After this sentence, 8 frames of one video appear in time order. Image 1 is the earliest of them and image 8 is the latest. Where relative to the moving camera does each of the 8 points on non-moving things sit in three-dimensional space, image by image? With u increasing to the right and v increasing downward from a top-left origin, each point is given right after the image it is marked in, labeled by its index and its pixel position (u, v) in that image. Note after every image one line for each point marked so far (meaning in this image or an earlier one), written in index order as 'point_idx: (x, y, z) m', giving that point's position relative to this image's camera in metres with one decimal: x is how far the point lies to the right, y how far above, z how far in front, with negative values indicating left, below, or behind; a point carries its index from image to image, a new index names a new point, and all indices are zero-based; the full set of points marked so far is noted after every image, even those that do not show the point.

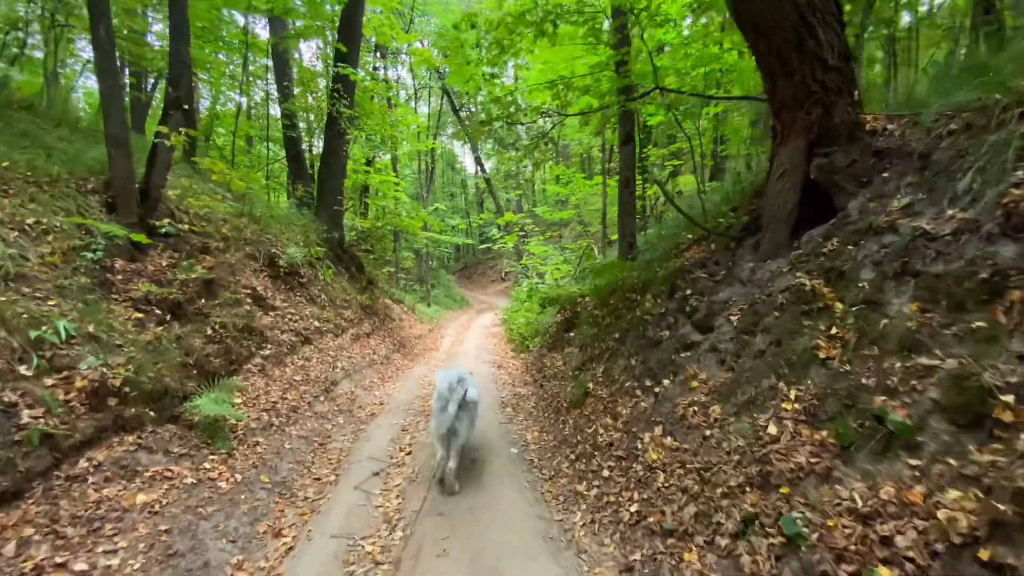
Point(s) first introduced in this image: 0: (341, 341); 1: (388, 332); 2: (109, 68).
0: (-4.0, -1.2, +11.2) m
1: (-3.8, -1.4, +15.0) m
2: (-5.7, +3.1, +7.0) m
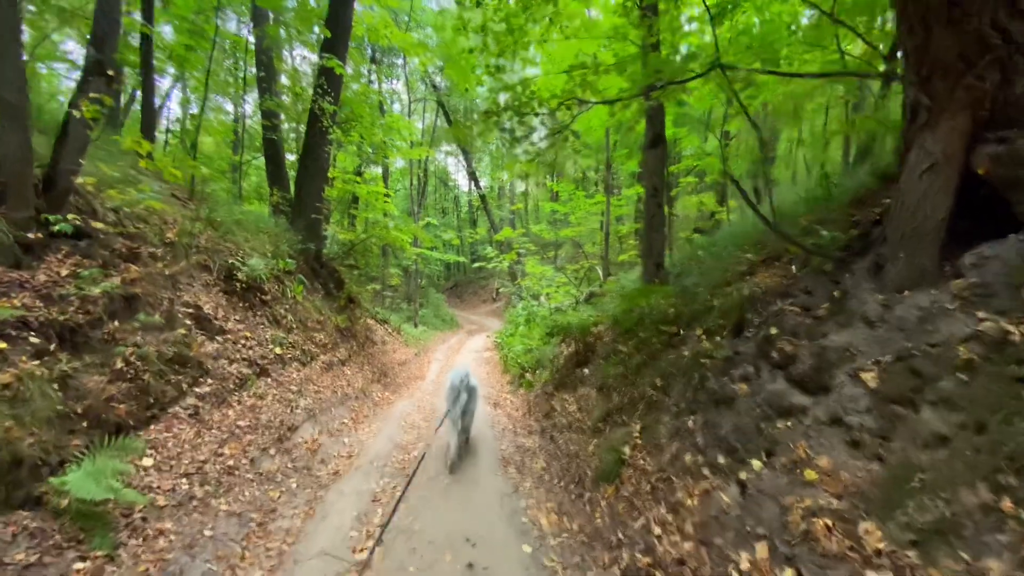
0: (-4.0, -1.6, +9.3) m
1: (-3.9, -1.9, +13.1) m
2: (-5.5, +3.0, +5.3) m
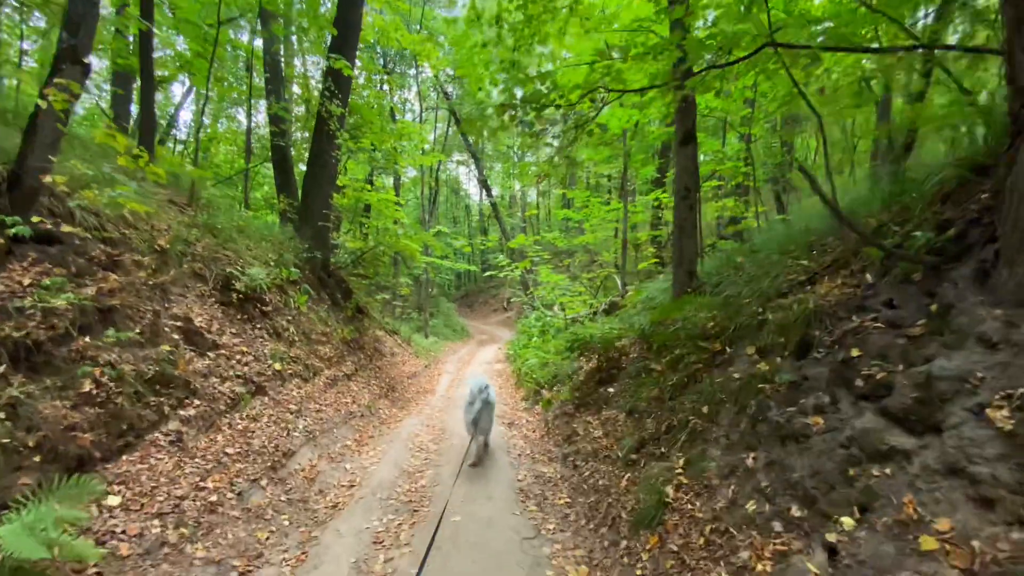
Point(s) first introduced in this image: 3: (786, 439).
0: (-3.7, -1.8, +8.7) m
1: (-3.5, -2.2, +12.4) m
2: (-5.3, +2.9, +4.7) m
3: (+2.2, -1.2, +3.8) m
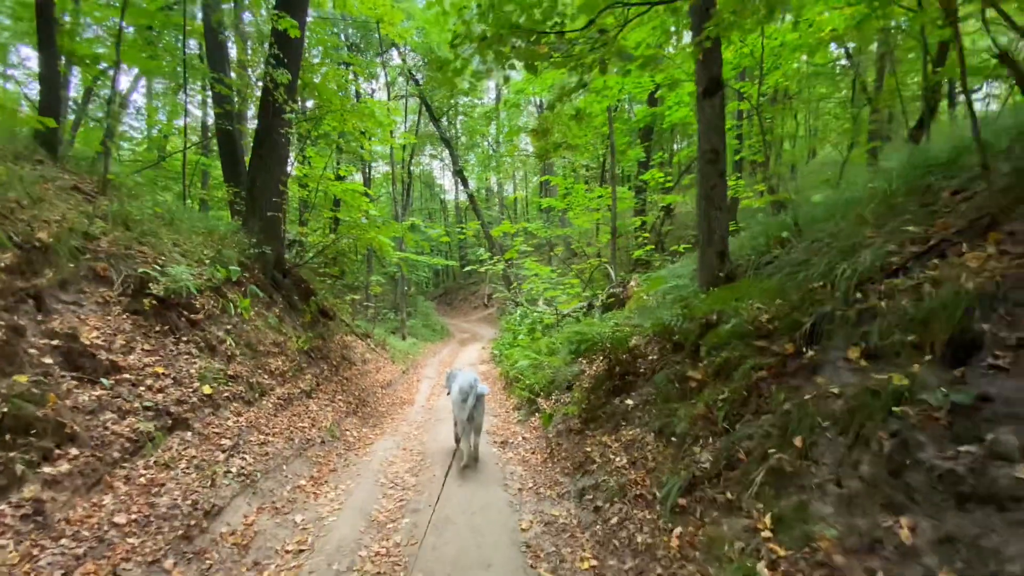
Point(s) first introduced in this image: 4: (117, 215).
0: (-3.7, -1.8, +7.0) m
1: (-3.8, -2.1, +10.7) m
2: (-5.4, +2.8, +2.9) m
3: (+2.2, -1.0, +2.4) m
4: (-6.3, +1.2, +7.7) m
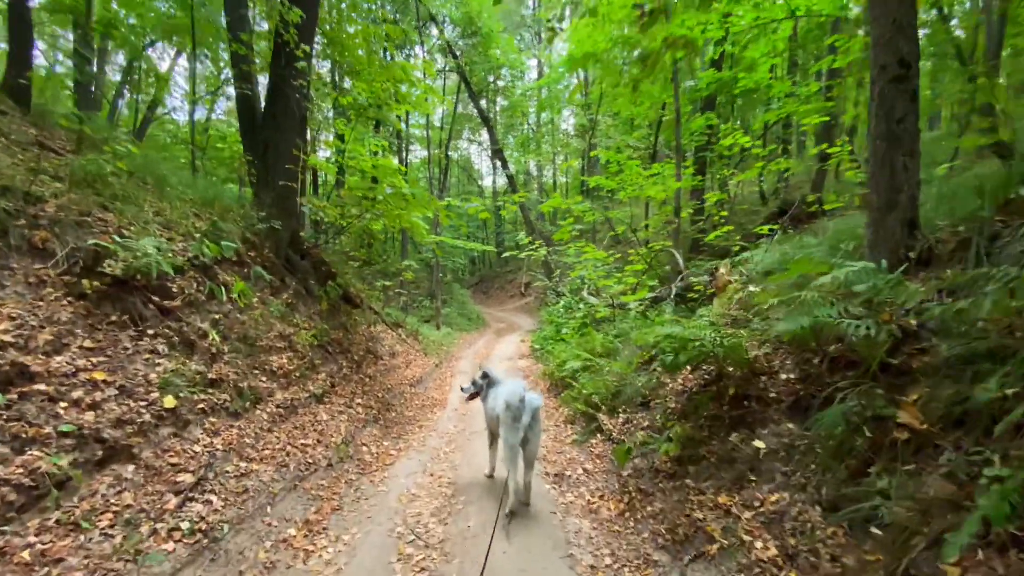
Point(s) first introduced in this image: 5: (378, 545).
0: (-3.1, -1.6, +5.3) m
1: (-2.8, -1.8, +9.1) m
2: (-4.9, +2.9, +1.3) m
3: (+2.6, -1.0, +0.3) m
4: (-5.5, +1.4, +6.2) m
5: (-1.3, -2.5, +4.7) m
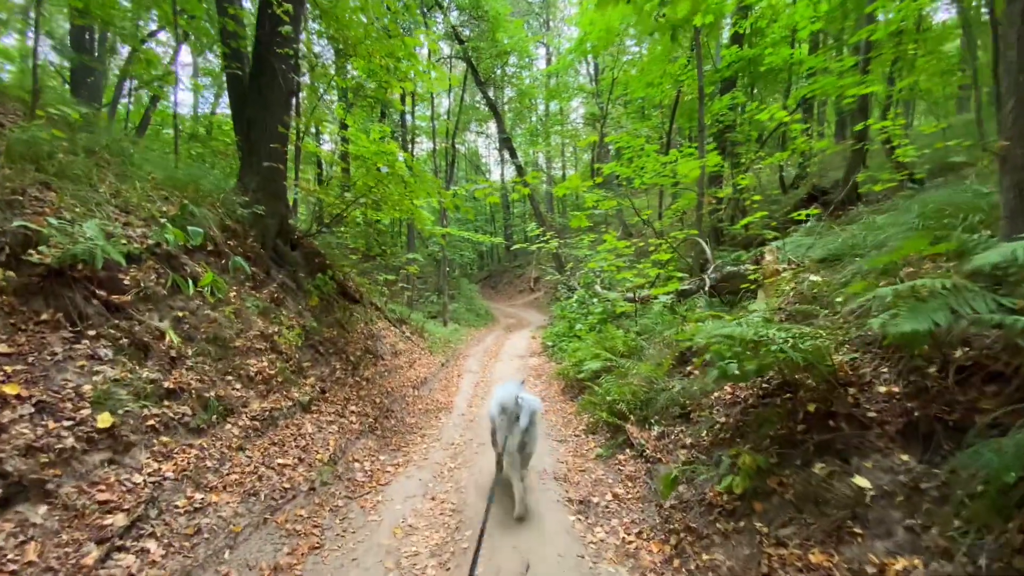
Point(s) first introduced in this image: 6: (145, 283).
0: (-2.9, -1.5, +4.4) m
1: (-2.6, -1.7, +8.2) m
2: (-4.9, +3.0, +0.4) m
3: (+2.6, -1.0, -0.7) m
4: (-5.3, +1.5, +5.3) m
5: (-1.1, -2.4, +3.7) m
6: (-3.9, +0.1, +5.2) m
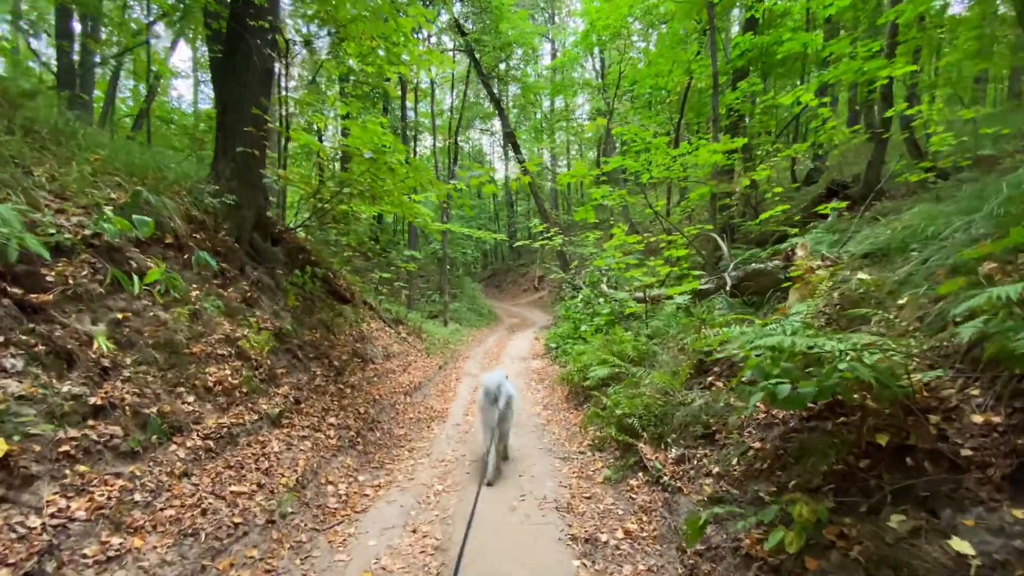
0: (-3.0, -1.5, +3.6) m
1: (-2.7, -1.7, +7.4) m
2: (-5.0, +3.0, -0.4) m
3: (+2.5, -1.0, -1.6) m
4: (-5.4, +1.5, +4.5) m
5: (-1.2, -2.4, +2.9) m
6: (-4.0, +0.1, +4.5) m
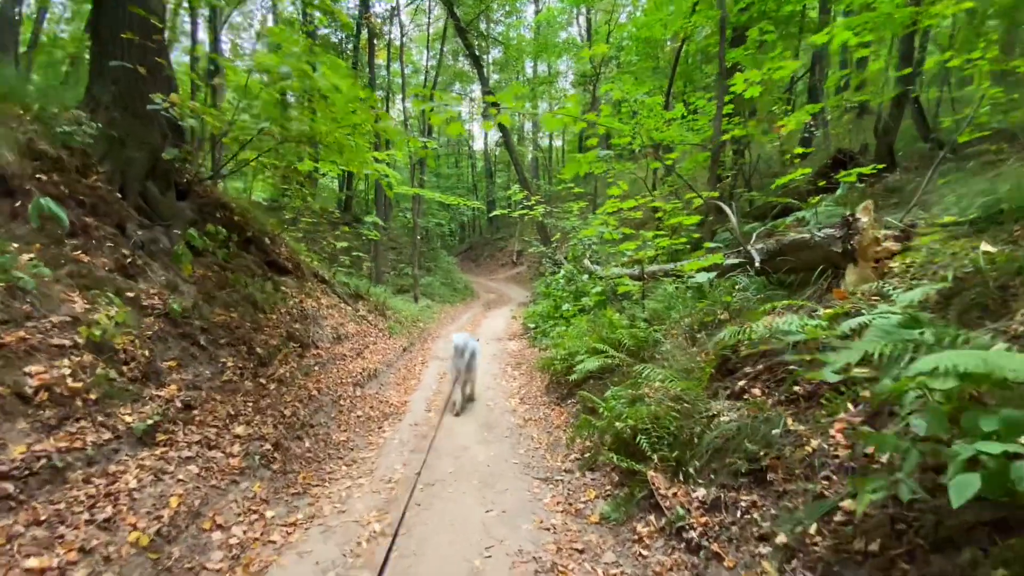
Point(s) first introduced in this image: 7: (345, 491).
0: (-3.2, -1.3, +2.0) m
1: (-3.0, -1.3, +5.8) m
2: (-4.9, +3.0, -2.4) m
3: (+2.6, -1.1, -3.0) m
4: (-5.6, +1.8, +2.6) m
5: (-1.4, -2.2, +1.4) m
6: (-4.2, +0.3, +2.7) m
7: (-1.7, -2.1, +5.0) m
